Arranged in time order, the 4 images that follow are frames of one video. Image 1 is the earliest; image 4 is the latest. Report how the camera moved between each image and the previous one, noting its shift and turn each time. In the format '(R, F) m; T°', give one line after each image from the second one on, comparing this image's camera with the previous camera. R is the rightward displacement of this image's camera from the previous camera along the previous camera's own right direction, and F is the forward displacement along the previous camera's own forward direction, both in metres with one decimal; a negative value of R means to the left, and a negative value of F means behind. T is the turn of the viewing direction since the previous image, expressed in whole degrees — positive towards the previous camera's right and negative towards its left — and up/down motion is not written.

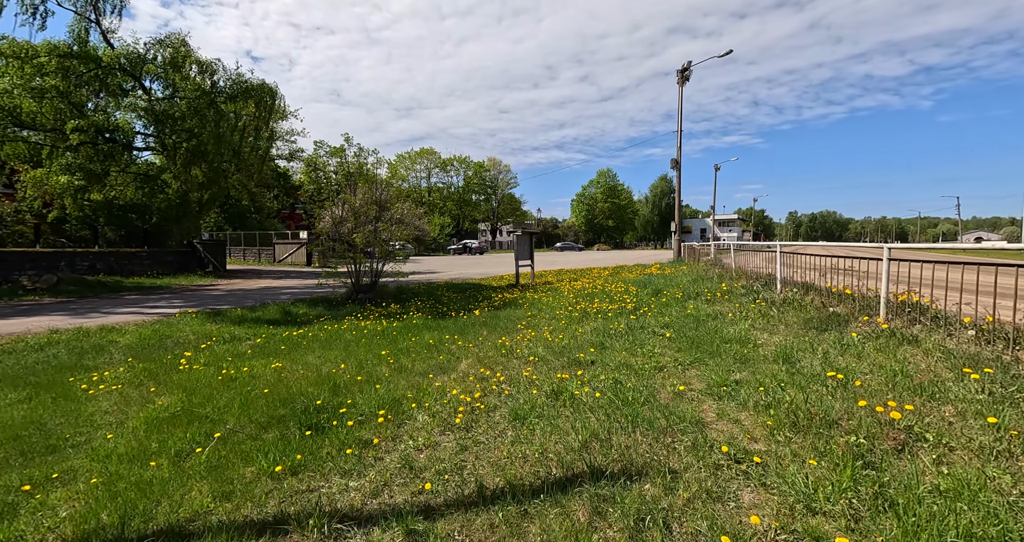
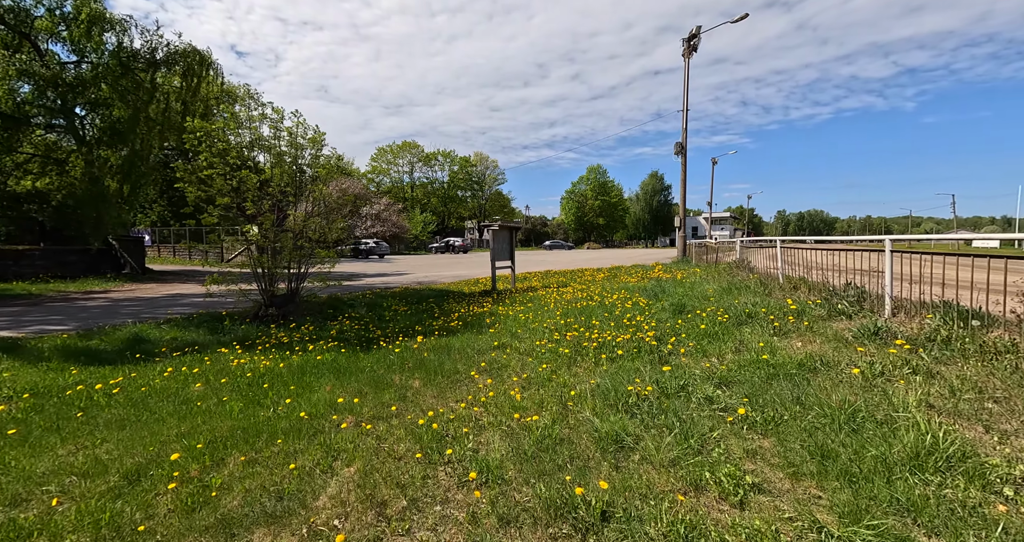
(+0.4, +3.3) m; +1°
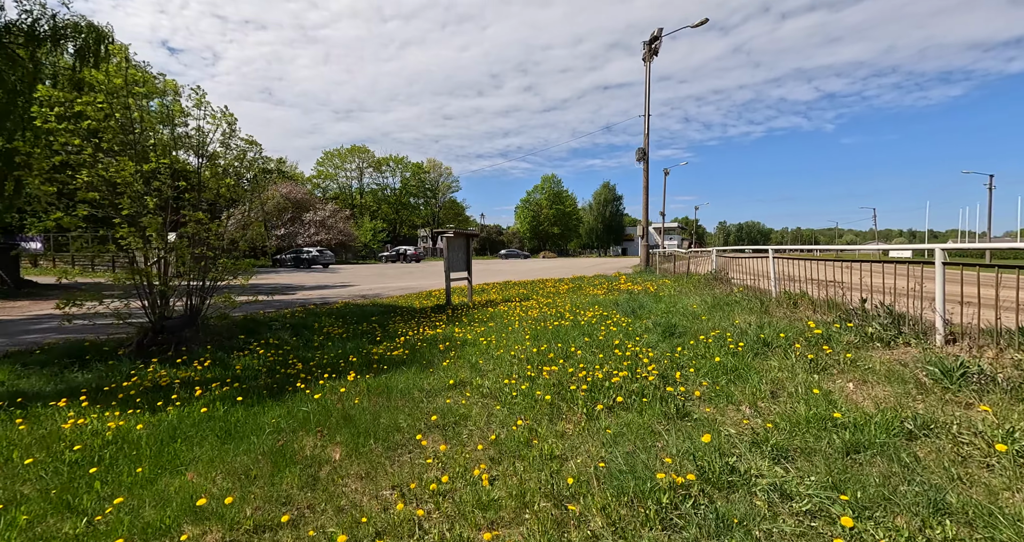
(-0.1, +1.5) m; +5°
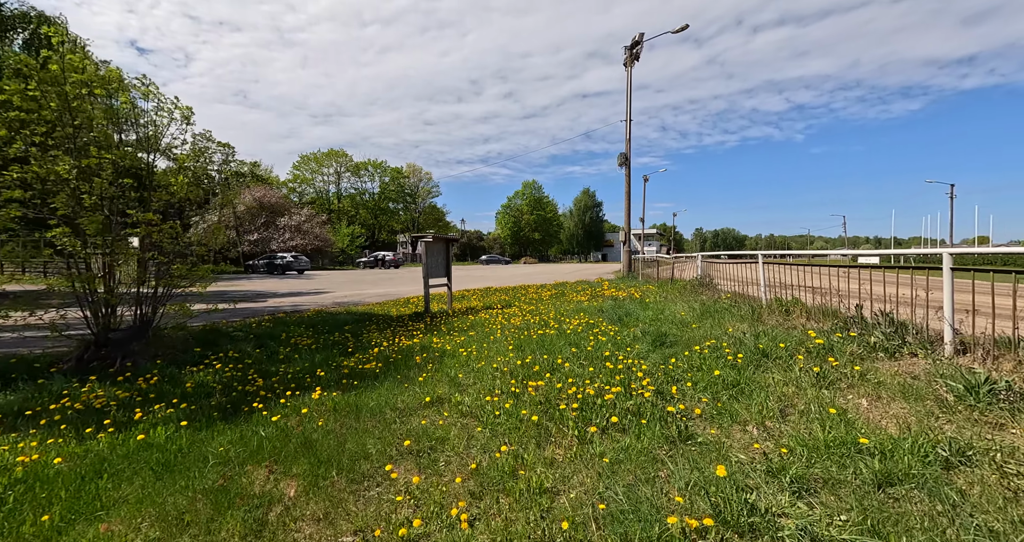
(0.0, +0.4) m; +2°
